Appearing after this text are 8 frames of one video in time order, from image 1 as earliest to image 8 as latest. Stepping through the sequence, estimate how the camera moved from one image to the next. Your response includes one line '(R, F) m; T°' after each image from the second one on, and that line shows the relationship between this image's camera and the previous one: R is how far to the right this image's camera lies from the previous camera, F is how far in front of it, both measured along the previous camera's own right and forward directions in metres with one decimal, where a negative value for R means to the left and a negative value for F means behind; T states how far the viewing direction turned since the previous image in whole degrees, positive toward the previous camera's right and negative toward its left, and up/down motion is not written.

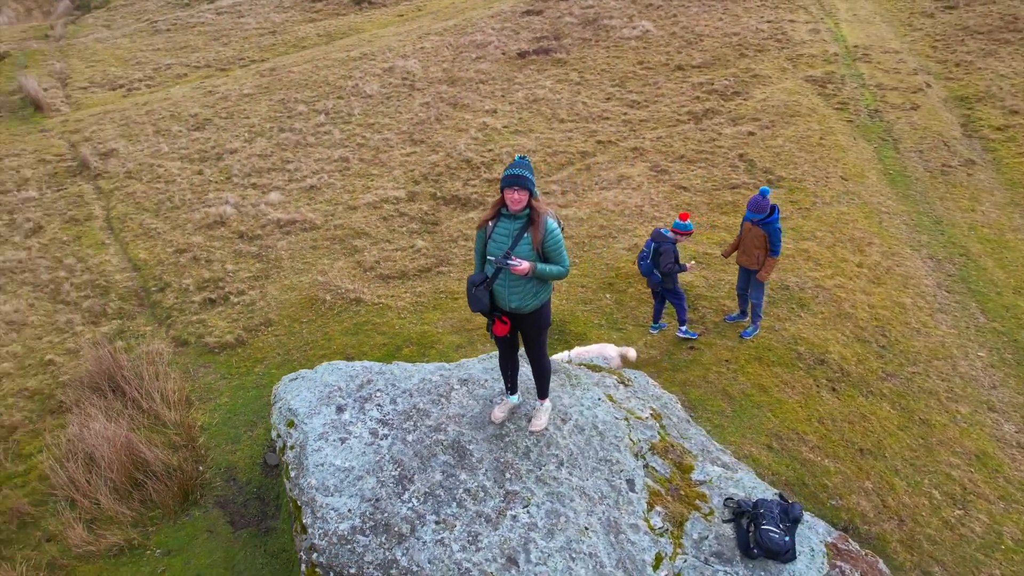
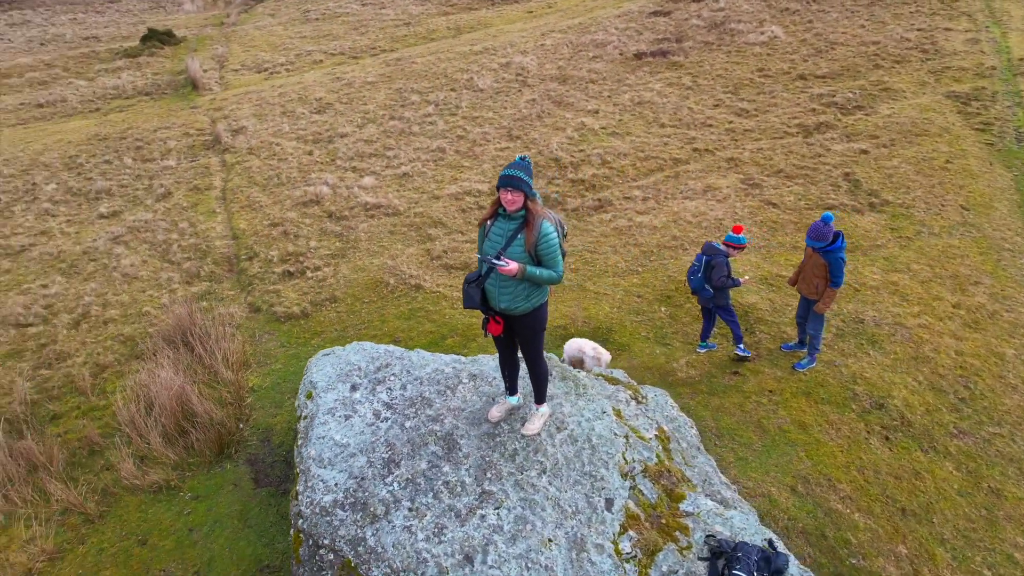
(+0.8, +0.1) m; -11°
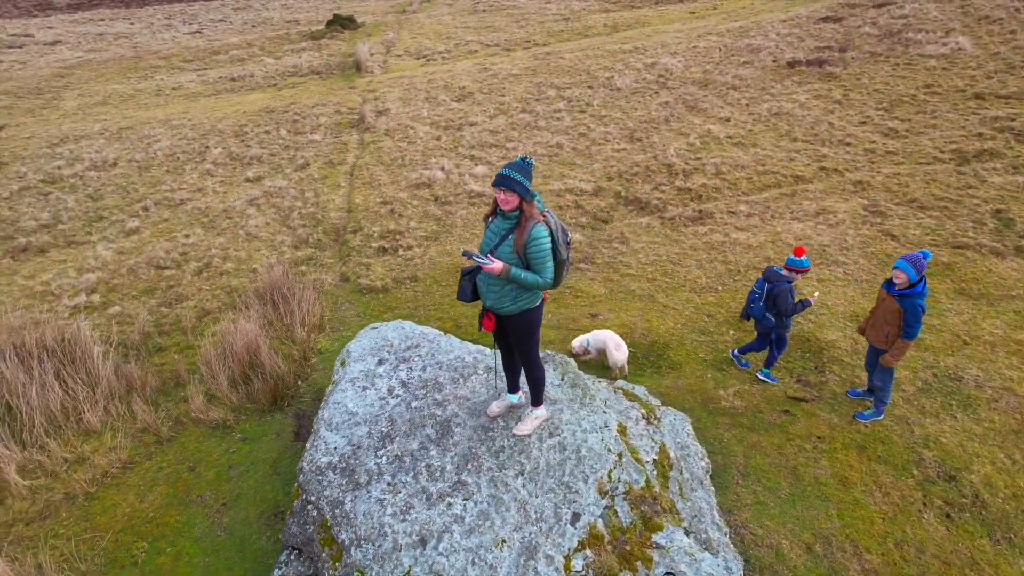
(+1.0, +0.1) m; -13°
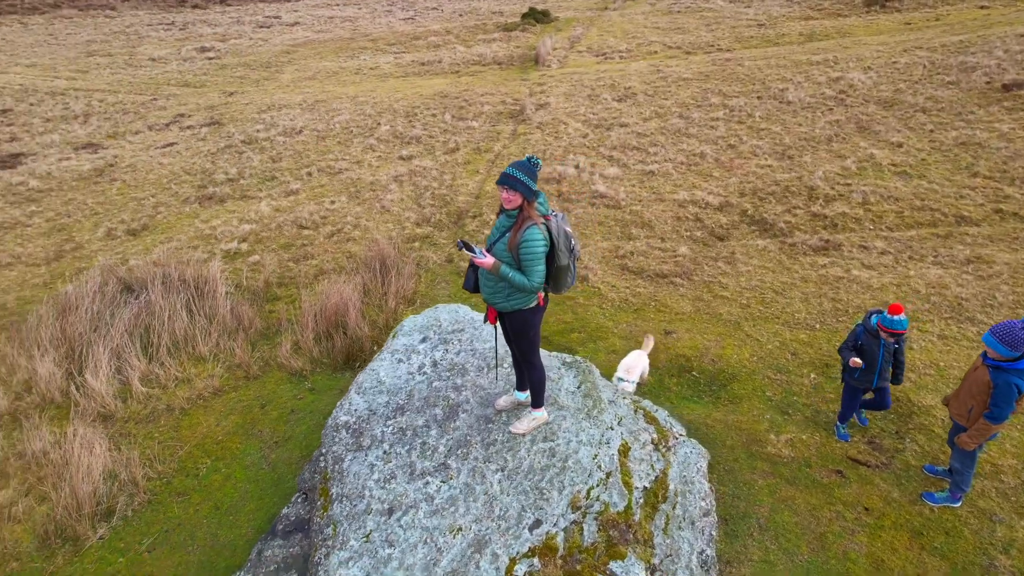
(+1.1, +0.1) m; -15°
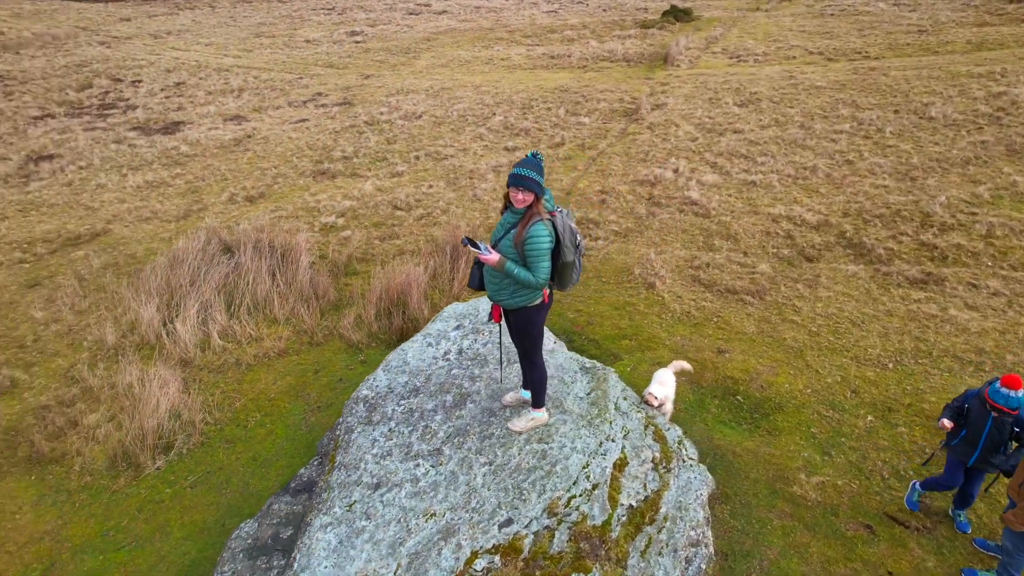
(+0.8, +0.1) m; -11°
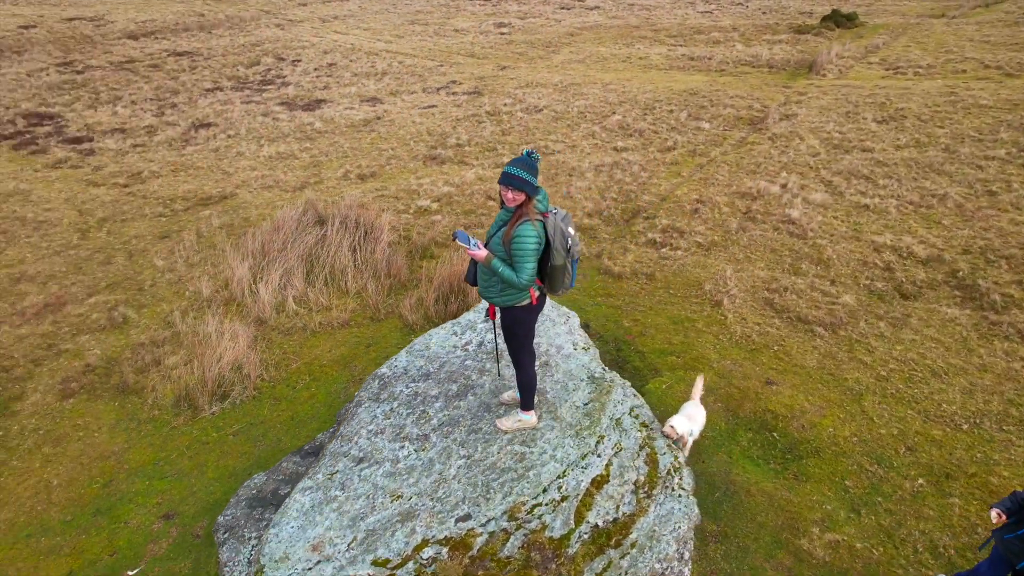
(+0.9, +0.1) m; -12°
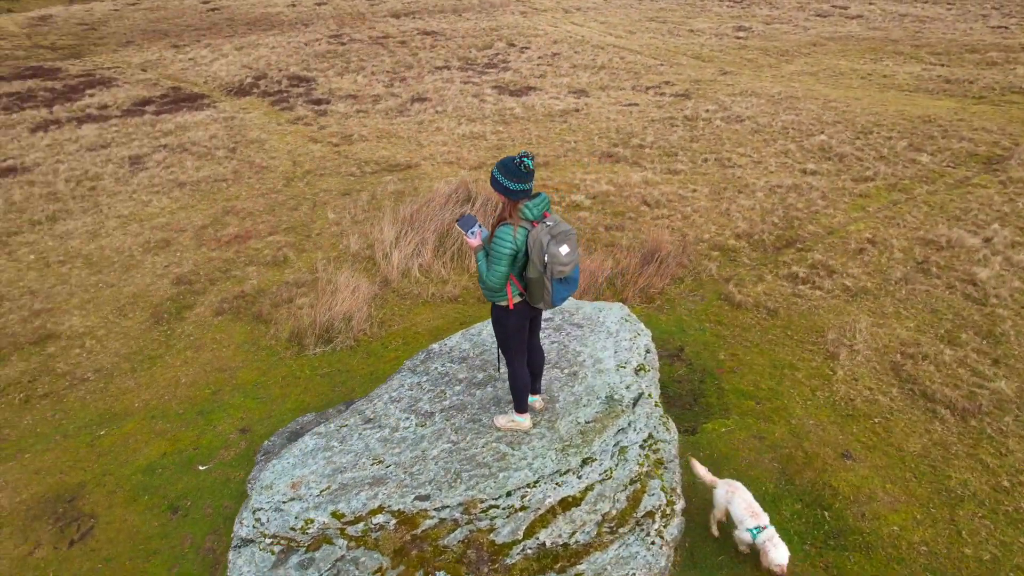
(+1.3, +0.2) m; -18°
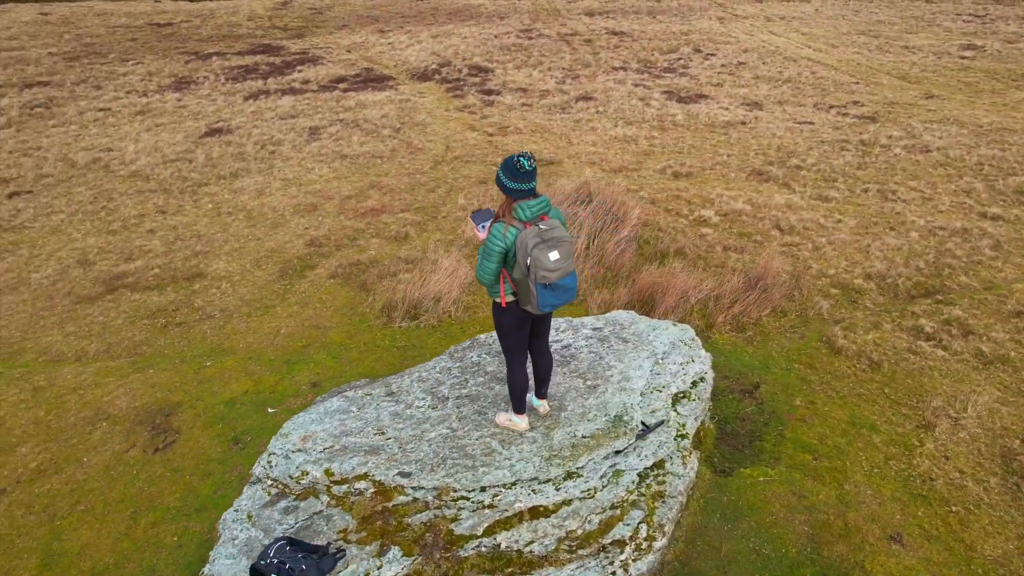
(+1.0, +0.1) m; -15°
